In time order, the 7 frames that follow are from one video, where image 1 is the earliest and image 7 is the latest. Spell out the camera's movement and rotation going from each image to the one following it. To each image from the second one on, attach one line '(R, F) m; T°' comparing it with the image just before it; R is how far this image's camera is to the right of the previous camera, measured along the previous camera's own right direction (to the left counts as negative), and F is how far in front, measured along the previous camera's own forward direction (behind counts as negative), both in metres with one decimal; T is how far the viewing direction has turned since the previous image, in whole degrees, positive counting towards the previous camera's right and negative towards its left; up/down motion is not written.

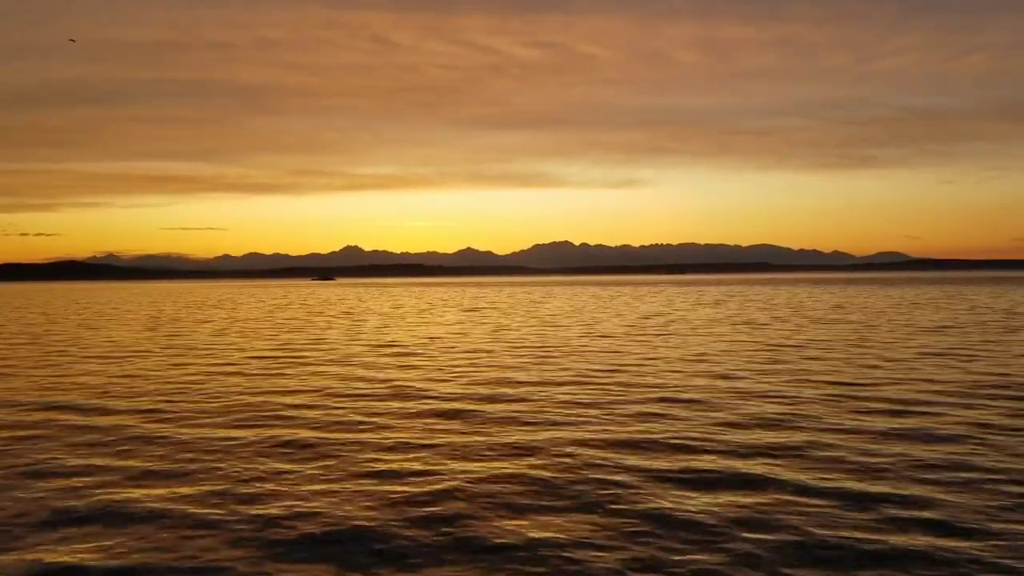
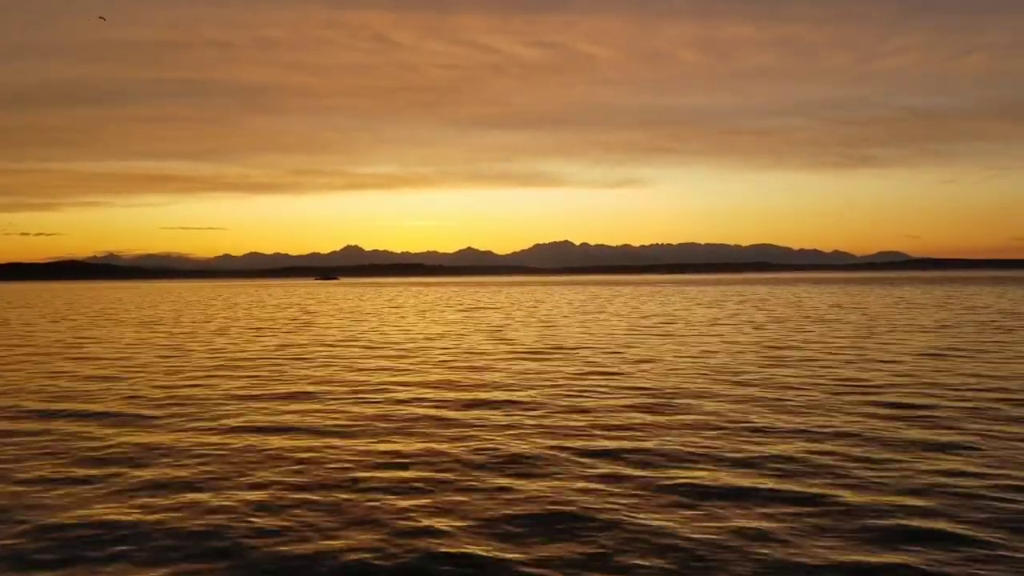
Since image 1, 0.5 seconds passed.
(-0.7, -3.3) m; 0°
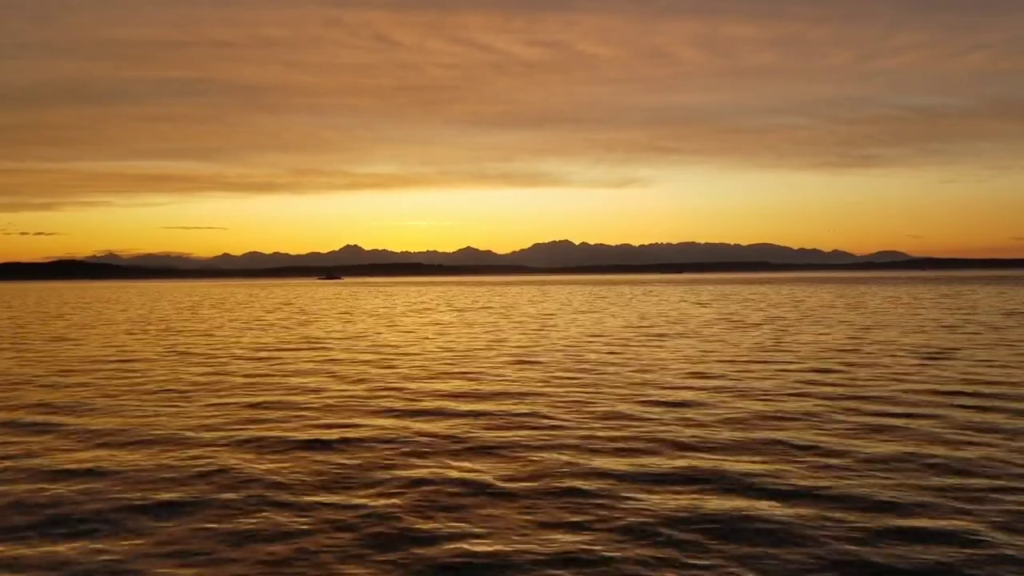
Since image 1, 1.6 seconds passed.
(+0.7, +0.8) m; 0°
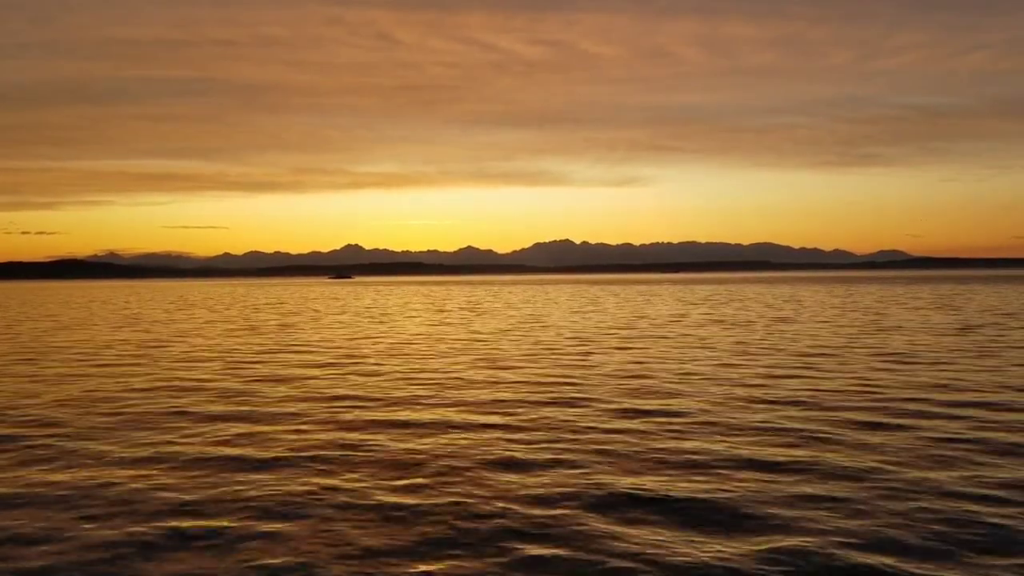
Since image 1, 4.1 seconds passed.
(+0.7, +1.0) m; 0°
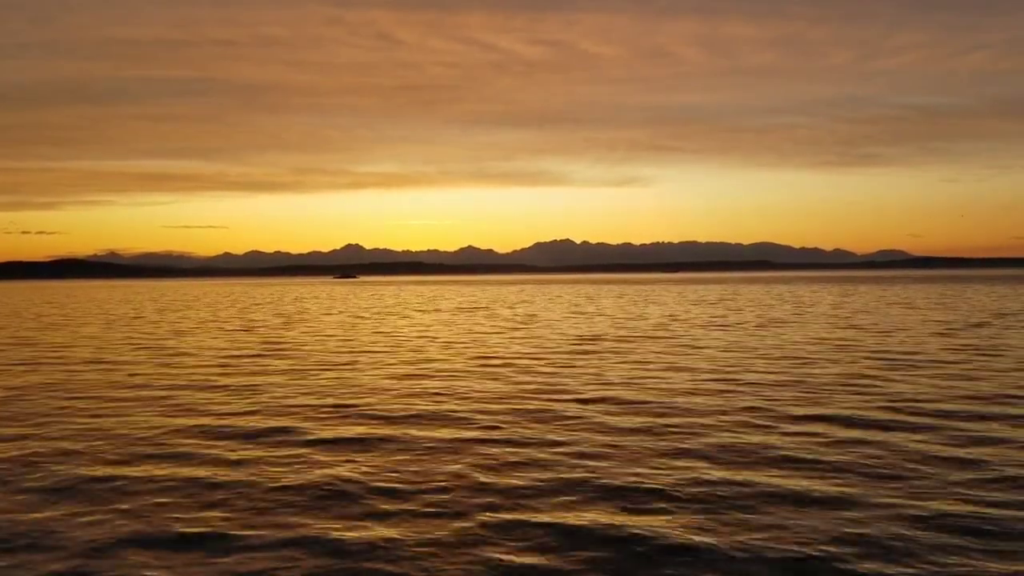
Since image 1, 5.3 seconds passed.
(-13.7, +2.6) m; -1°
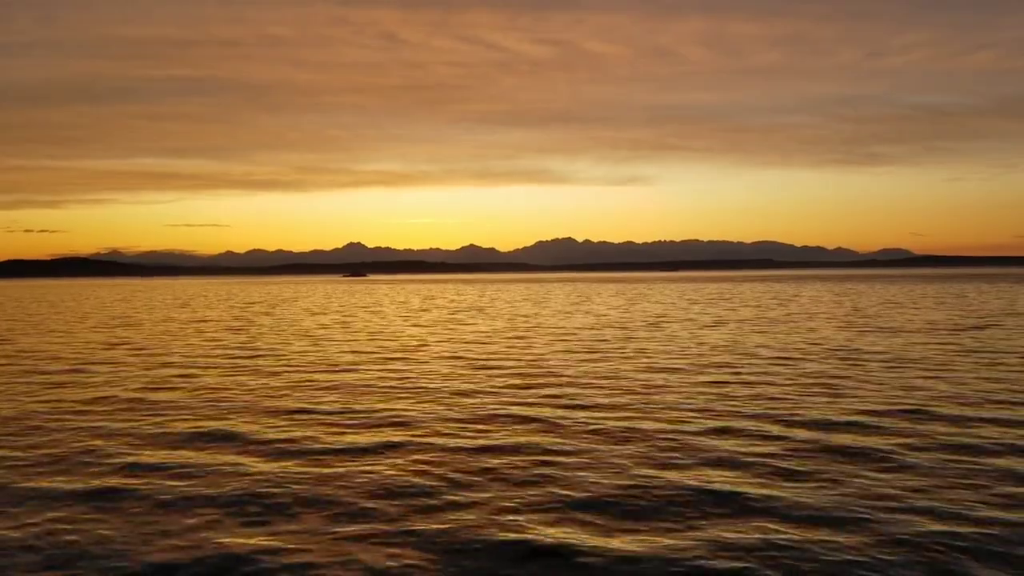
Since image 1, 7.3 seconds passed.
(+0.4, +0.1) m; 0°
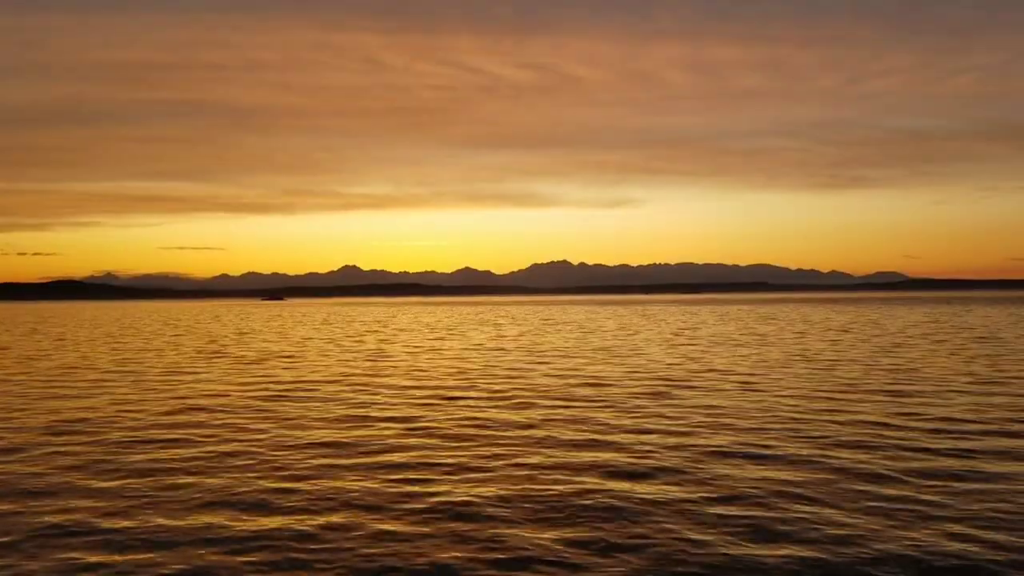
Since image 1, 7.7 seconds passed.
(+7.3, -5.6) m; +1°
